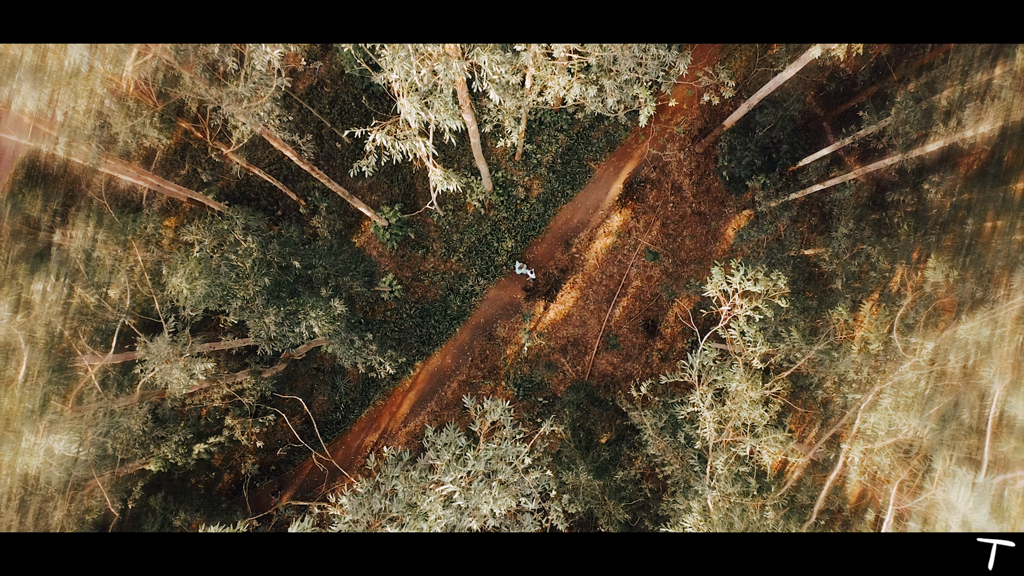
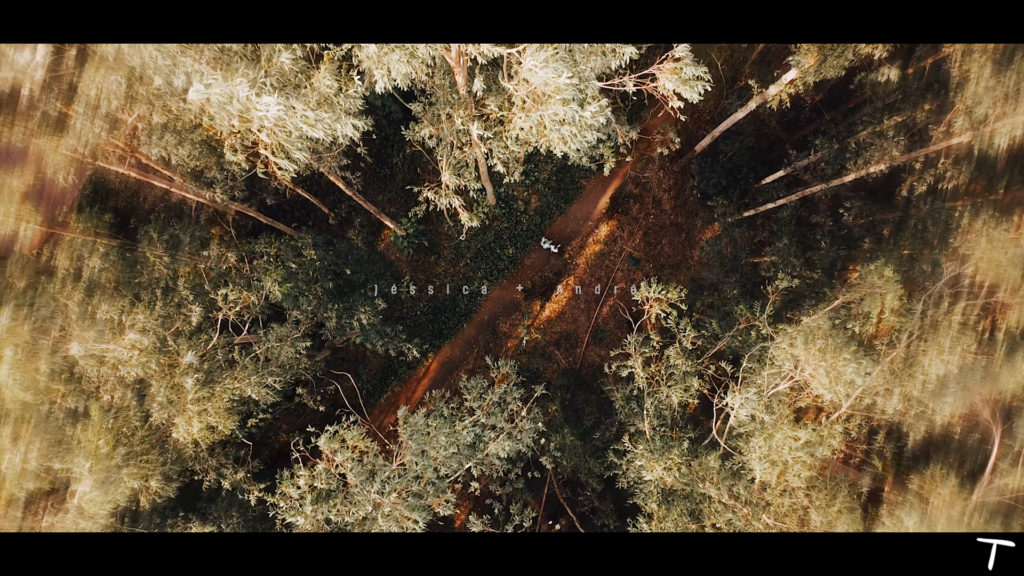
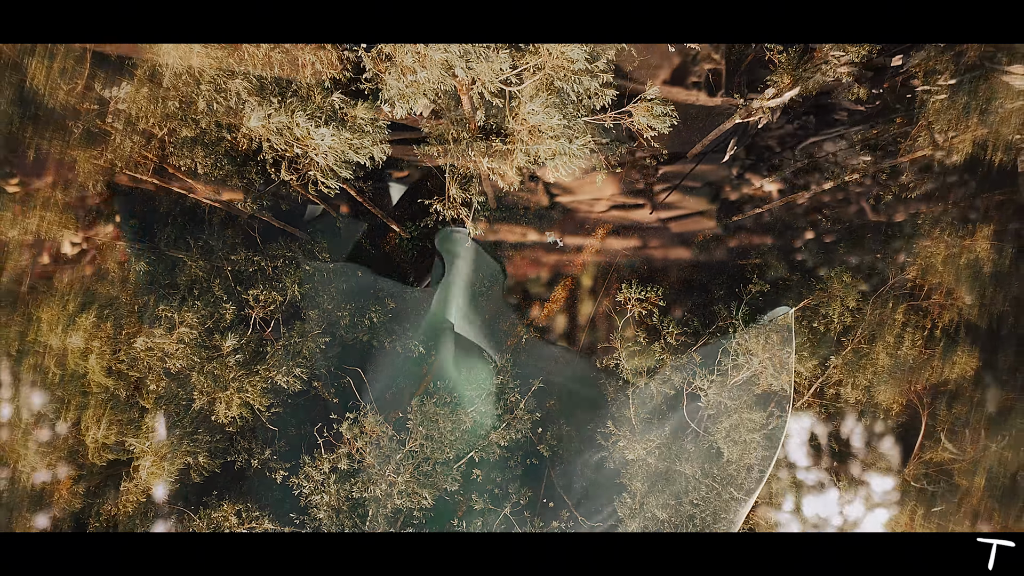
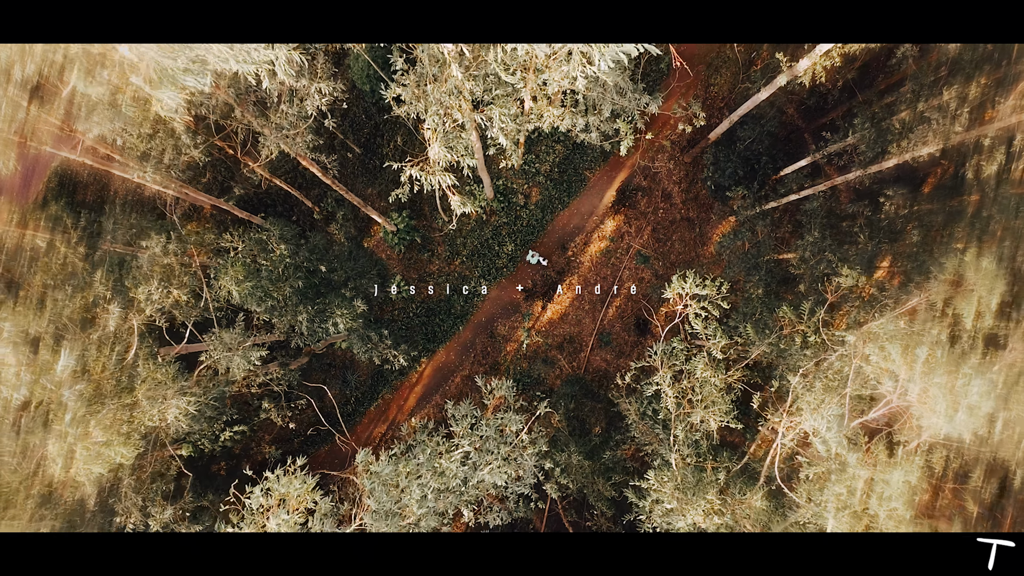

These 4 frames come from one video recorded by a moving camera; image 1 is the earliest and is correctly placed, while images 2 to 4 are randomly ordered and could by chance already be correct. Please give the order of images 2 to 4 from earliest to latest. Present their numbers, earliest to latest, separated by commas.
4, 2, 3
